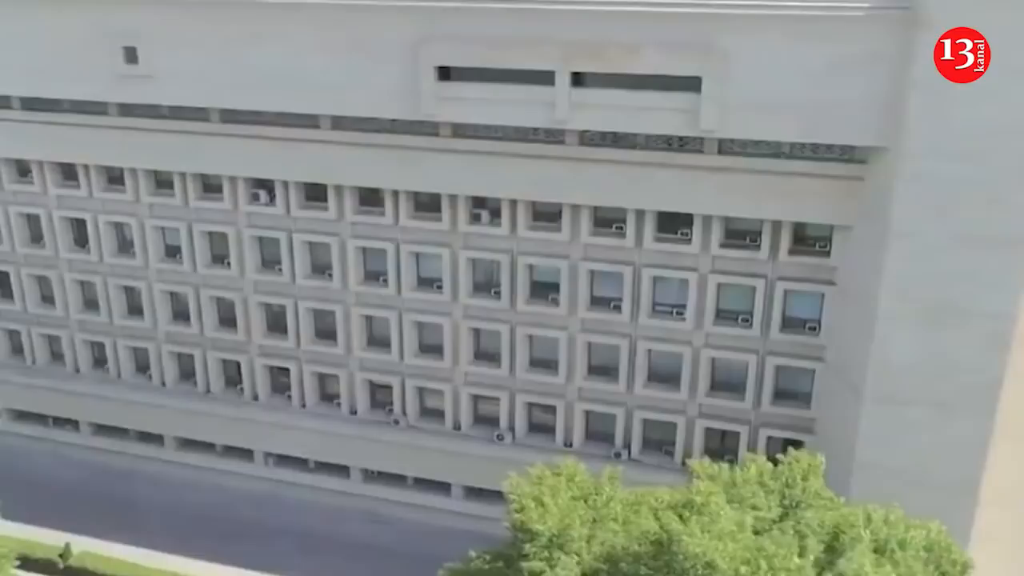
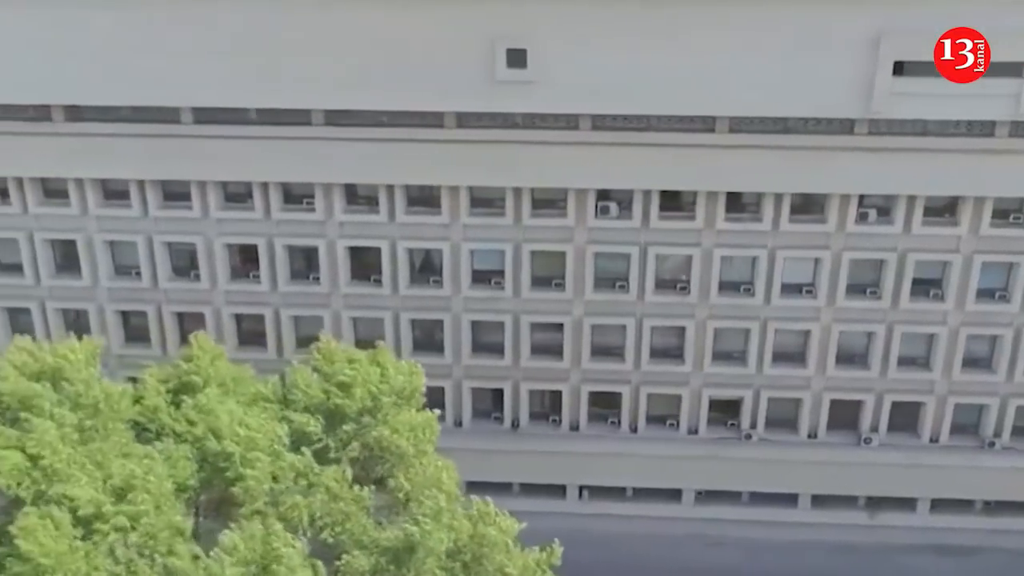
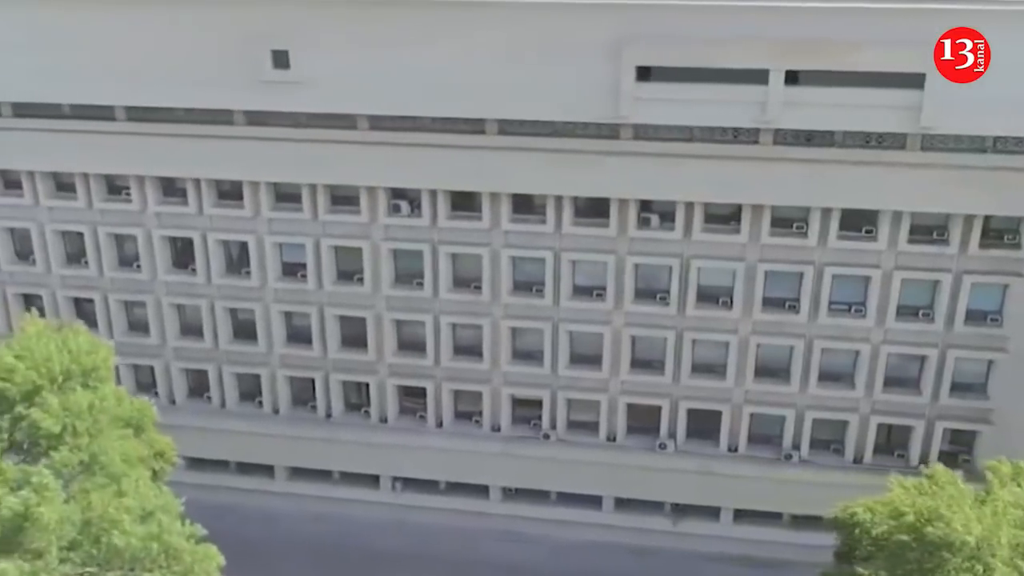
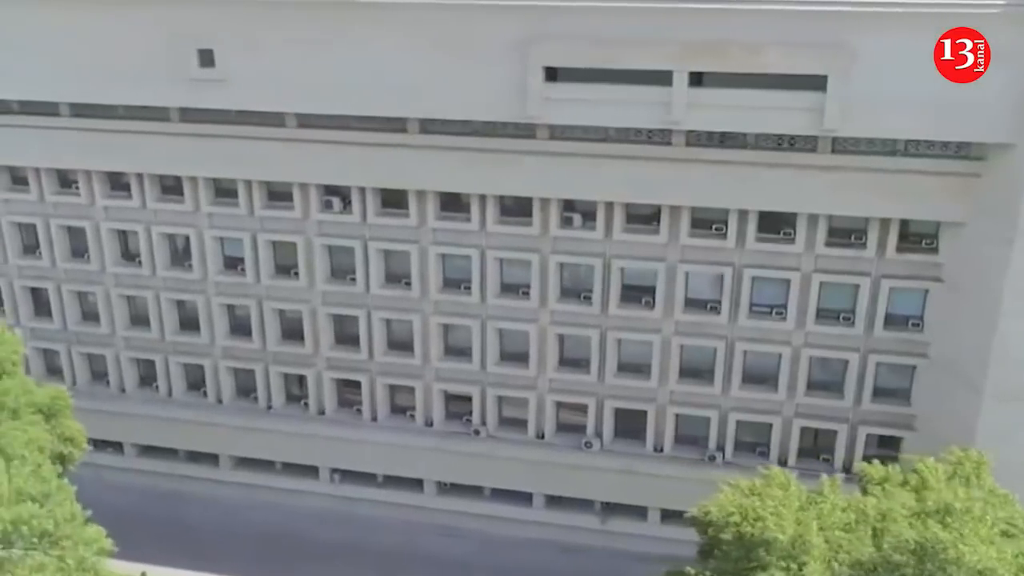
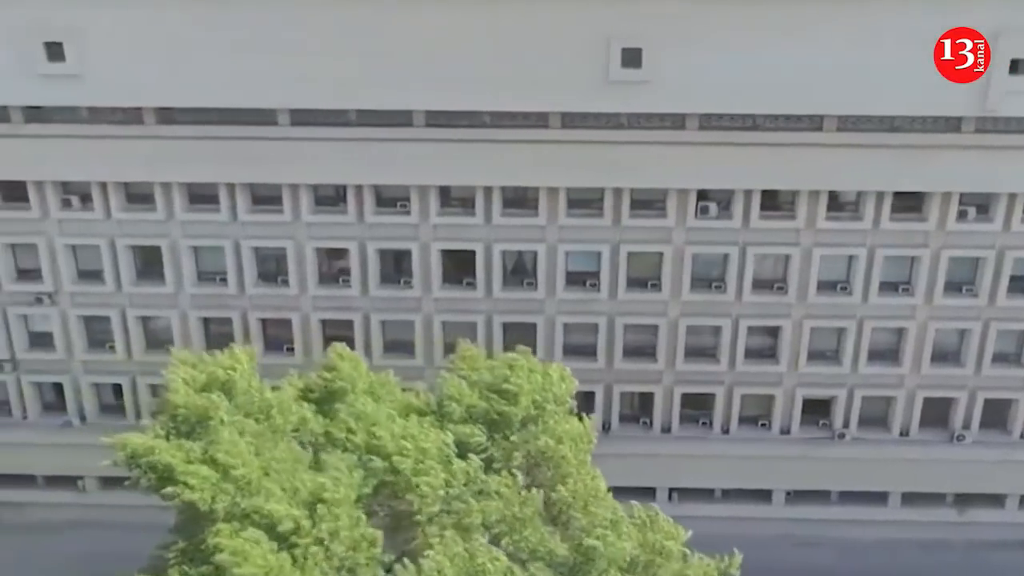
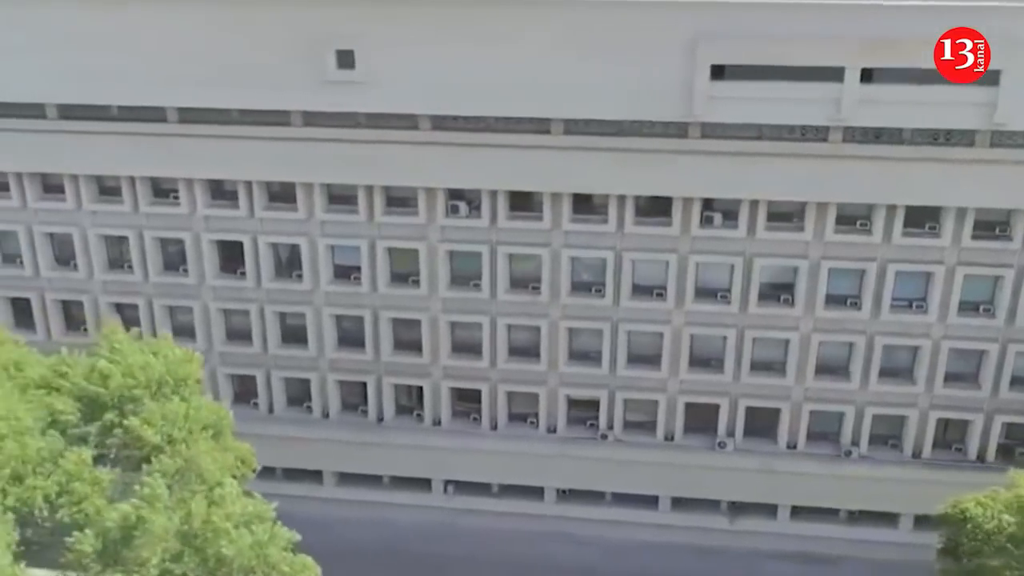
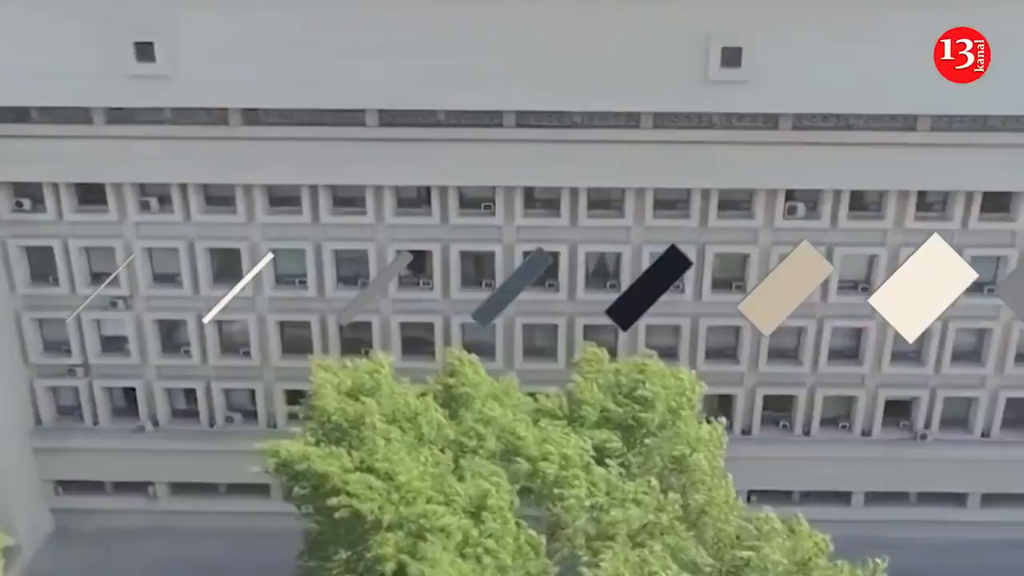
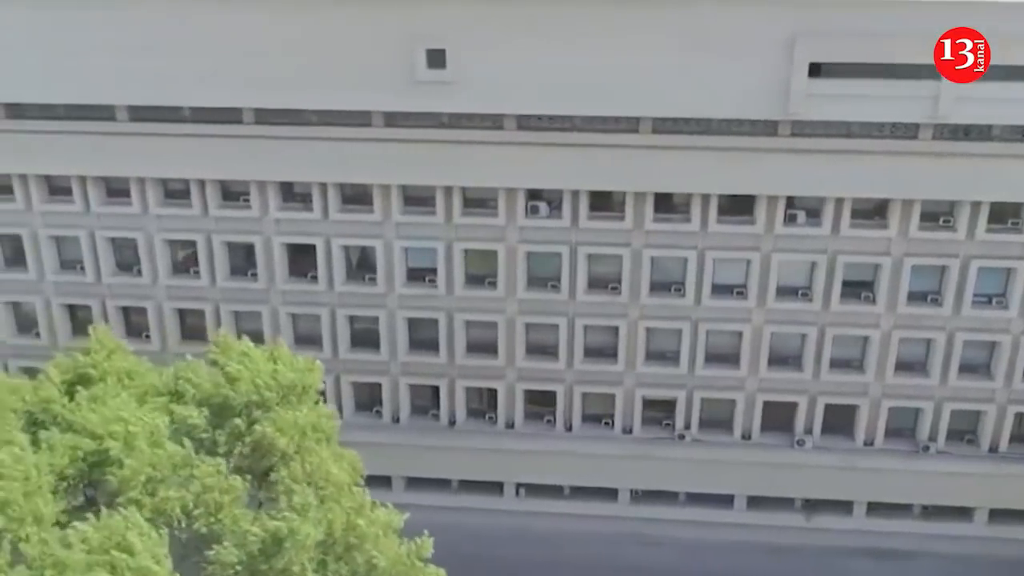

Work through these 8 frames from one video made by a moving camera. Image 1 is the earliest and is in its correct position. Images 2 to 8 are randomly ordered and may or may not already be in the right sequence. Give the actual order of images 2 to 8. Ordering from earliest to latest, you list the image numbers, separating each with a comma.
4, 3, 6, 8, 2, 5, 7
